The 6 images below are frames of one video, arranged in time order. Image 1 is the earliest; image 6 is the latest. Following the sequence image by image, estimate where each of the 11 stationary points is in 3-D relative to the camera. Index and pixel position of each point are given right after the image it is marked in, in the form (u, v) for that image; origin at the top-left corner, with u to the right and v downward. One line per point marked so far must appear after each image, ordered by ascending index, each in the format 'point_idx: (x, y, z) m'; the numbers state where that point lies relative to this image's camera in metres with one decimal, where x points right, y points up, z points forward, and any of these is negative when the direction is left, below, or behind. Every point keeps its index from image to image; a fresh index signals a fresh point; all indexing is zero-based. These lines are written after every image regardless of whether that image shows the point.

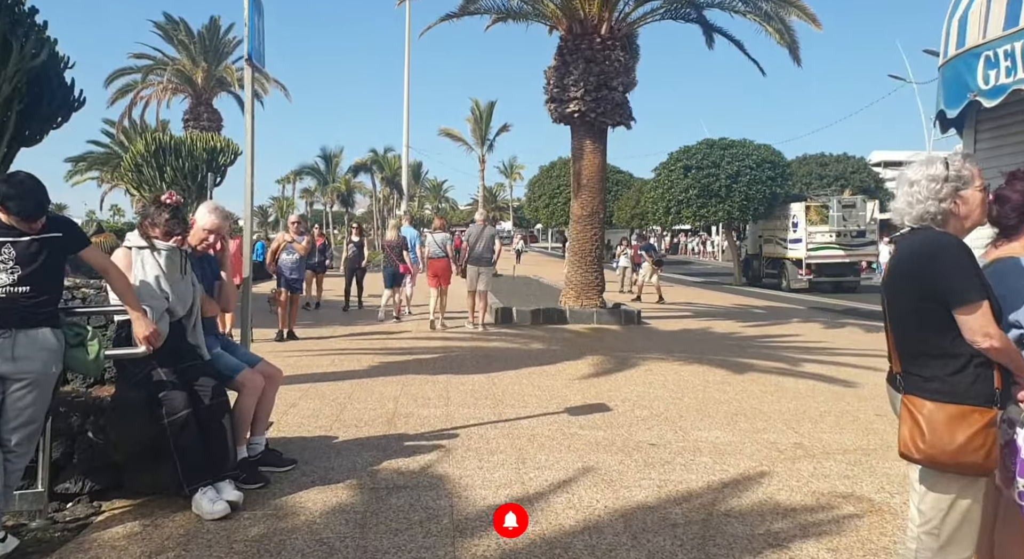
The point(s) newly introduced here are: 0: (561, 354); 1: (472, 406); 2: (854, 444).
0: (+0.6, -0.9, +9.2) m
1: (-0.3, -1.0, +6.1) m
2: (+2.3, -1.1, +5.0) m
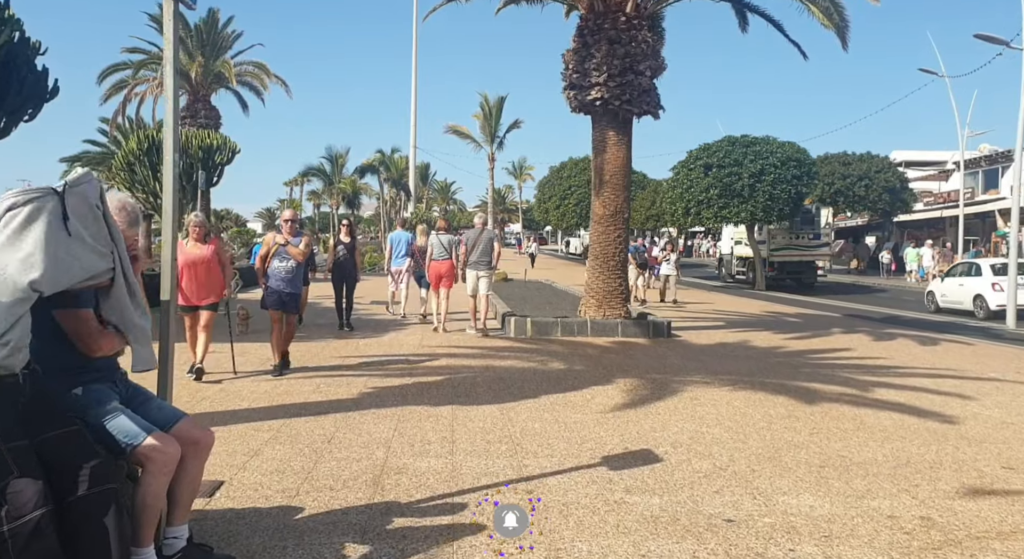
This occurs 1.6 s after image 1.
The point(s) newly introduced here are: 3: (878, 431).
0: (+0.8, -1.0, +7.8) m
1: (-0.2, -1.1, +4.8) m
2: (+2.4, -1.2, +3.7) m
3: (+2.7, -1.1, +5.6) m
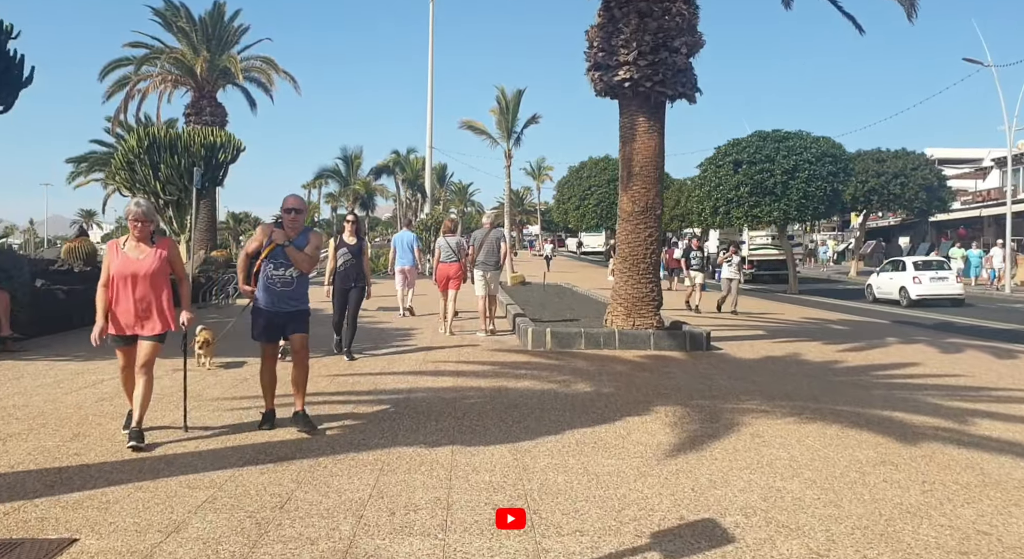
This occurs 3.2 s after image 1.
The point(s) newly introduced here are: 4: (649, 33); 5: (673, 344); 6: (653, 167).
0: (+0.9, -1.1, +6.5) m
1: (-0.1, -1.2, +3.5) m
2: (+2.5, -1.2, +2.3) m
3: (+2.8, -1.2, +4.2) m
4: (+1.8, +3.3, +10.0) m
5: (+2.1, -0.9, +9.9) m
6: (+1.9, +1.5, +10.2) m
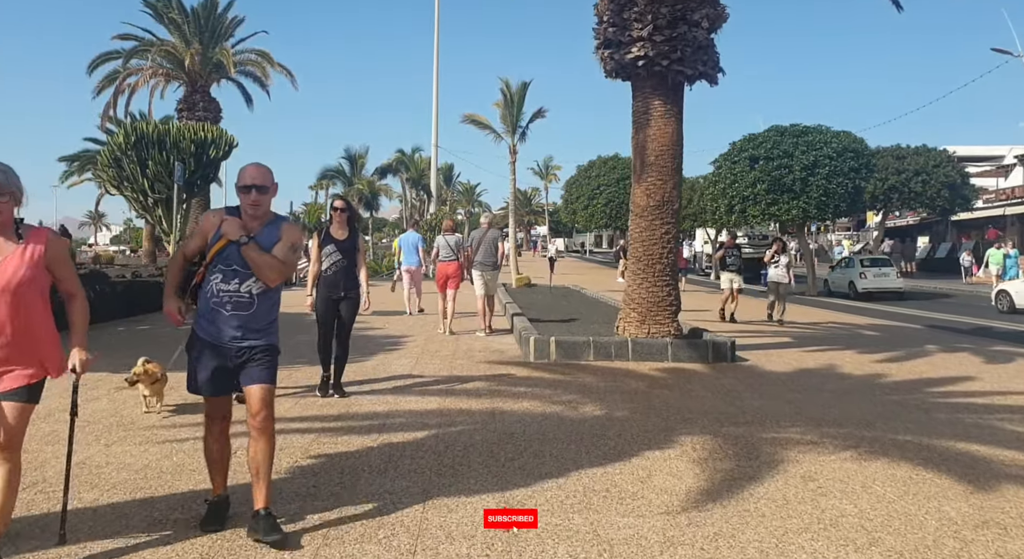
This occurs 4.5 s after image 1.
0: (+0.9, -1.1, +5.4) m
1: (-0.2, -1.2, +2.4) m
2: (+2.4, -1.2, +1.2) m
3: (+2.7, -1.2, +3.1) m
4: (+1.8, +3.3, +9.0) m
5: (+2.1, -0.9, +8.8) m
6: (+1.9, +1.5, +9.1) m
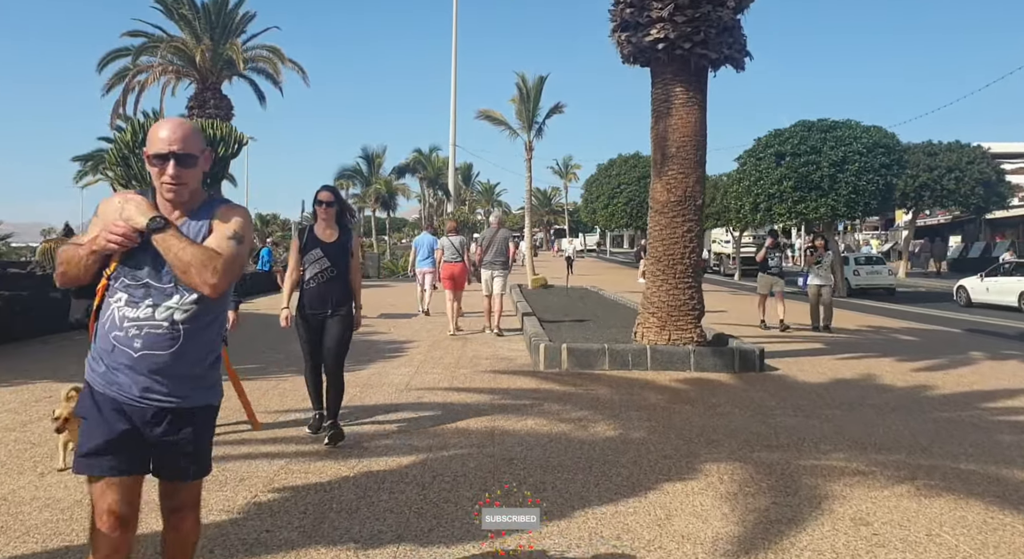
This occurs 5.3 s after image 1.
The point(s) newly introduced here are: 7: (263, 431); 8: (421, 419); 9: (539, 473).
0: (+0.9, -1.1, +4.7) m
1: (-0.3, -1.2, +1.7) m
2: (+2.2, -1.3, +0.4) m
3: (+2.7, -1.2, +2.3) m
4: (+1.9, +3.2, +8.2) m
5: (+2.2, -0.9, +8.0) m
6: (+2.0, +1.5, +8.4) m
7: (-1.7, -1.0, +5.2) m
8: (-0.7, -1.1, +5.8) m
9: (+0.2, -1.1, +4.4) m
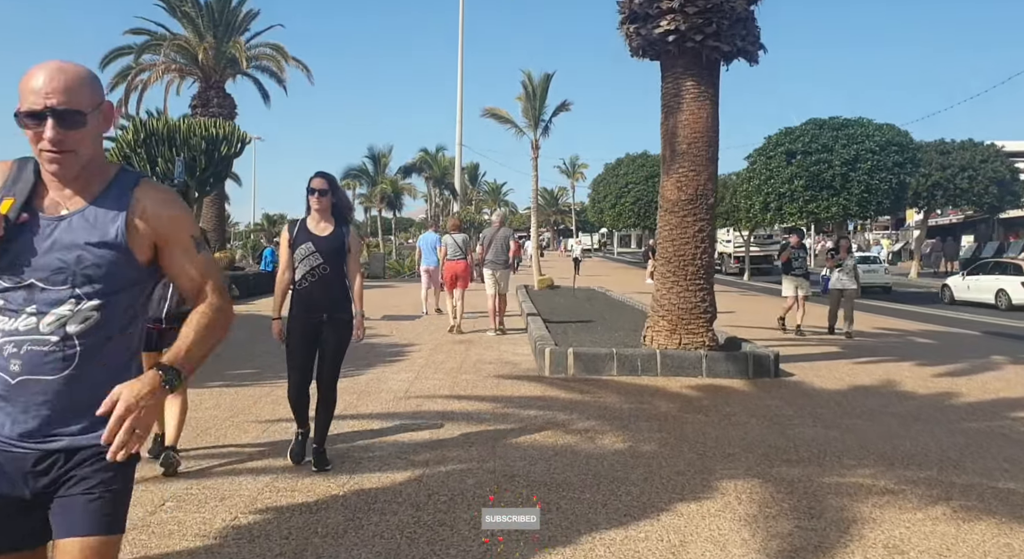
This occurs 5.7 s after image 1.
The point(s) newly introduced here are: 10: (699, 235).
0: (+0.9, -1.2, +4.4) m
1: (-0.3, -1.2, +1.4) m
2: (+2.2, -1.3, +0.1) m
3: (+2.7, -1.2, +2.0) m
4: (+2.0, +3.2, +7.9) m
5: (+2.3, -0.9, +7.7) m
6: (+2.1, +1.5, +8.0) m
7: (-1.7, -1.1, +4.9) m
8: (-0.7, -1.1, +5.5) m
9: (+0.2, -1.2, +4.1) m
10: (+2.0, +0.5, +8.1) m
